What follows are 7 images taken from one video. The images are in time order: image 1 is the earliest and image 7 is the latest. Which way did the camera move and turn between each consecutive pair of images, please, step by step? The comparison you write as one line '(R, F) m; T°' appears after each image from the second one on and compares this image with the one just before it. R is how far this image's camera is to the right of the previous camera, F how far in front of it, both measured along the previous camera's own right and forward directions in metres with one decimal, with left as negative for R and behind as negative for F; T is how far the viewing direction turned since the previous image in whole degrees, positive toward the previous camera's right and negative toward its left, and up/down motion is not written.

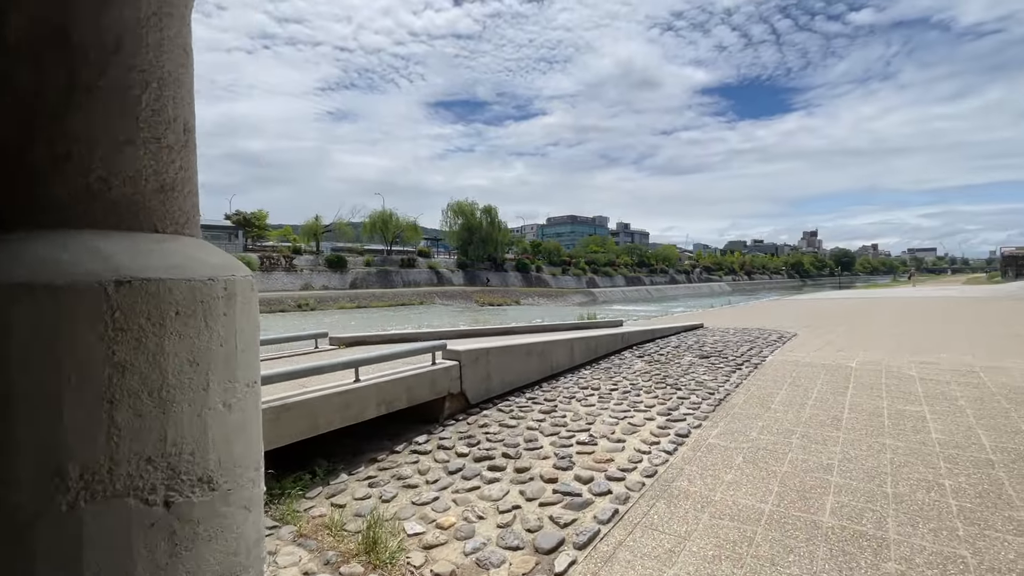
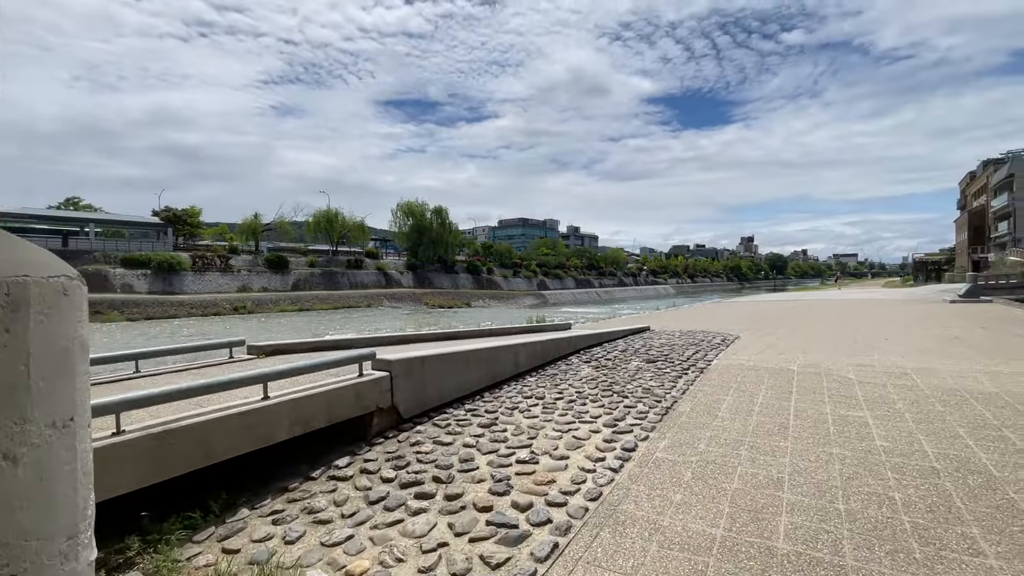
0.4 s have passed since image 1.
(+0.2, +0.4) m; +6°
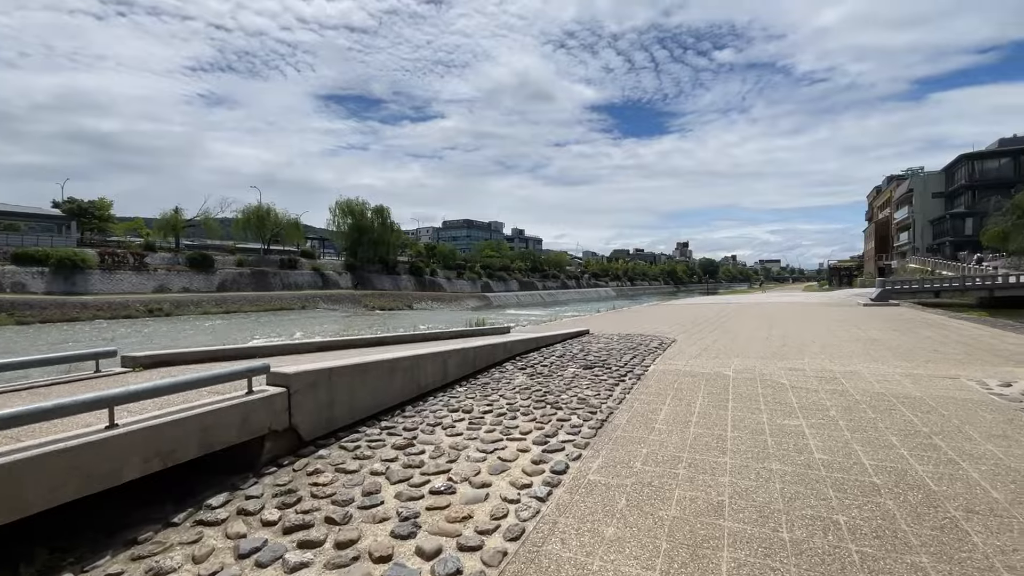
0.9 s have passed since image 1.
(+0.2, +0.5) m; +7°
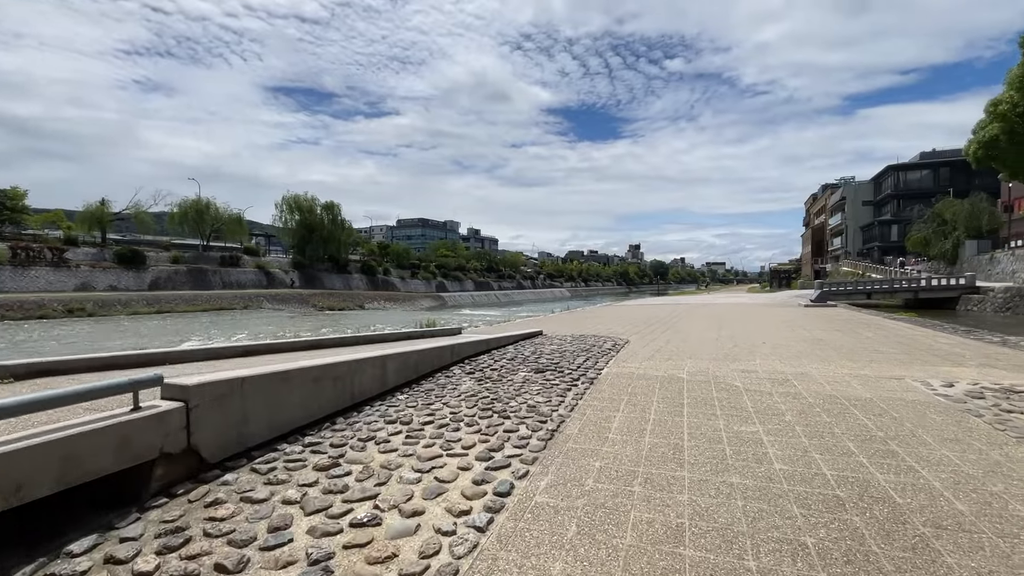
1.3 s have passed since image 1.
(+0.1, +0.4) m; +5°
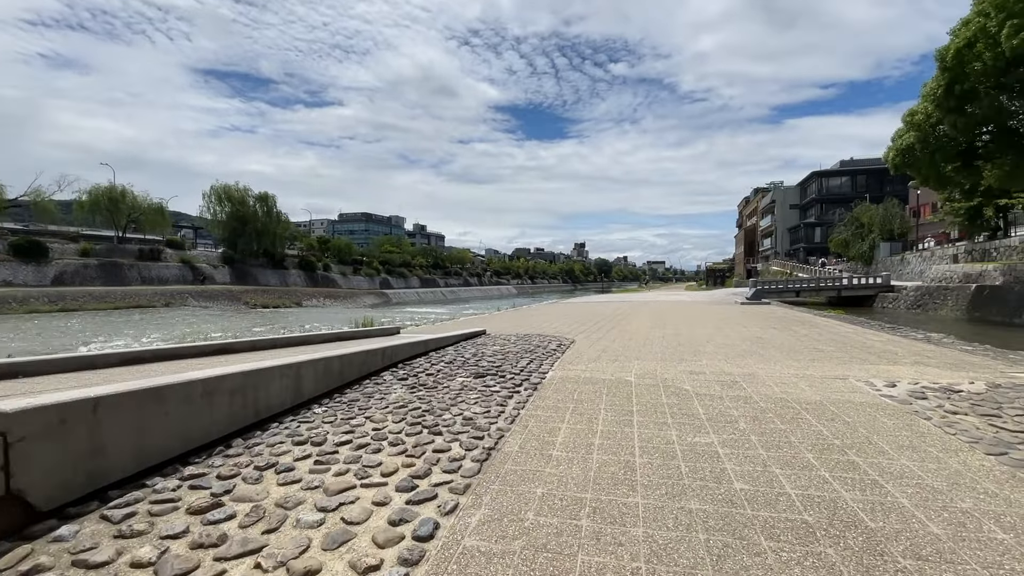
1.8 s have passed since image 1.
(+0.1, +0.6) m; +6°
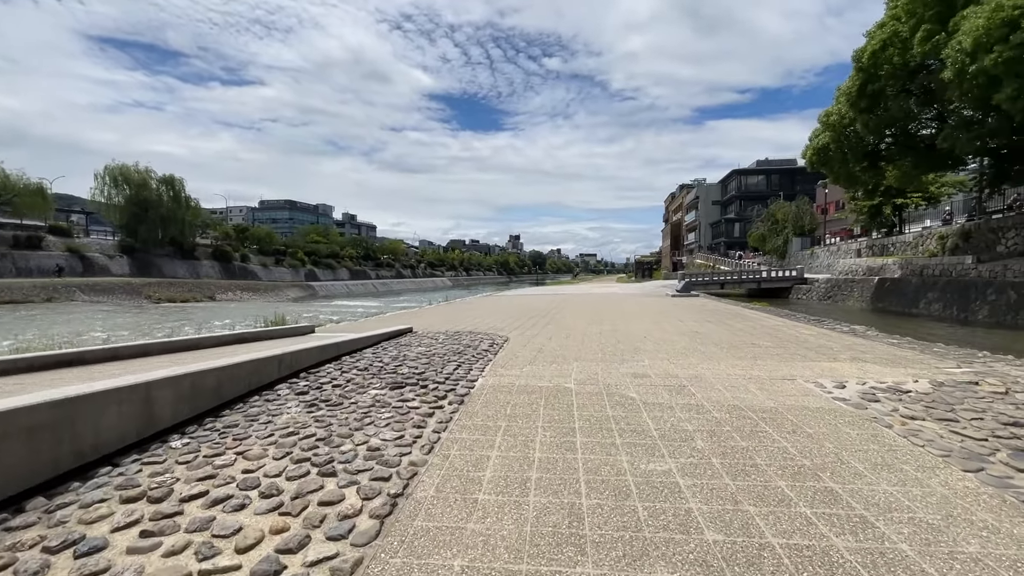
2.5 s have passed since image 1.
(+0.1, +0.9) m; +8°
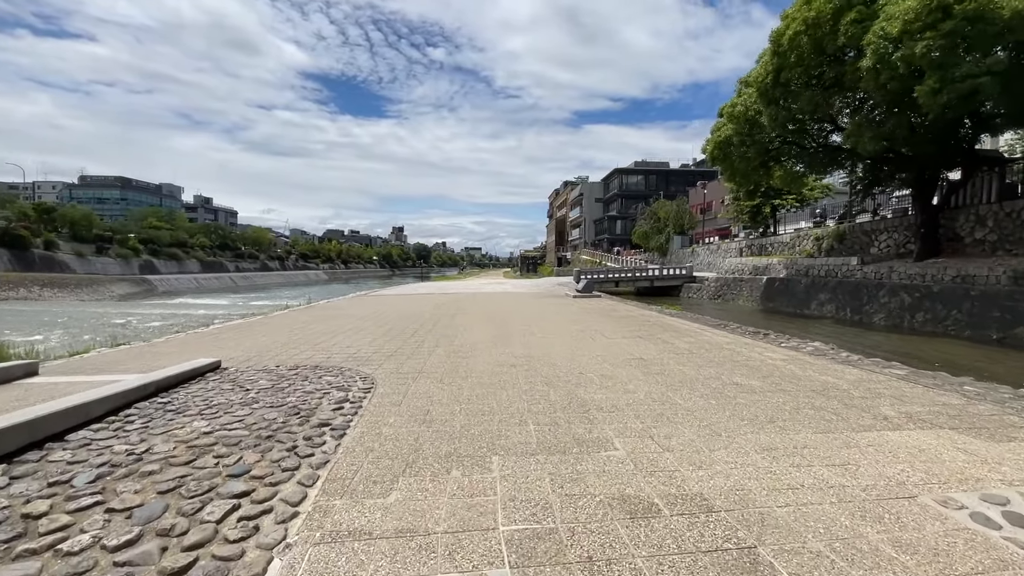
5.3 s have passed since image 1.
(+0.2, +3.4) m; +14°
